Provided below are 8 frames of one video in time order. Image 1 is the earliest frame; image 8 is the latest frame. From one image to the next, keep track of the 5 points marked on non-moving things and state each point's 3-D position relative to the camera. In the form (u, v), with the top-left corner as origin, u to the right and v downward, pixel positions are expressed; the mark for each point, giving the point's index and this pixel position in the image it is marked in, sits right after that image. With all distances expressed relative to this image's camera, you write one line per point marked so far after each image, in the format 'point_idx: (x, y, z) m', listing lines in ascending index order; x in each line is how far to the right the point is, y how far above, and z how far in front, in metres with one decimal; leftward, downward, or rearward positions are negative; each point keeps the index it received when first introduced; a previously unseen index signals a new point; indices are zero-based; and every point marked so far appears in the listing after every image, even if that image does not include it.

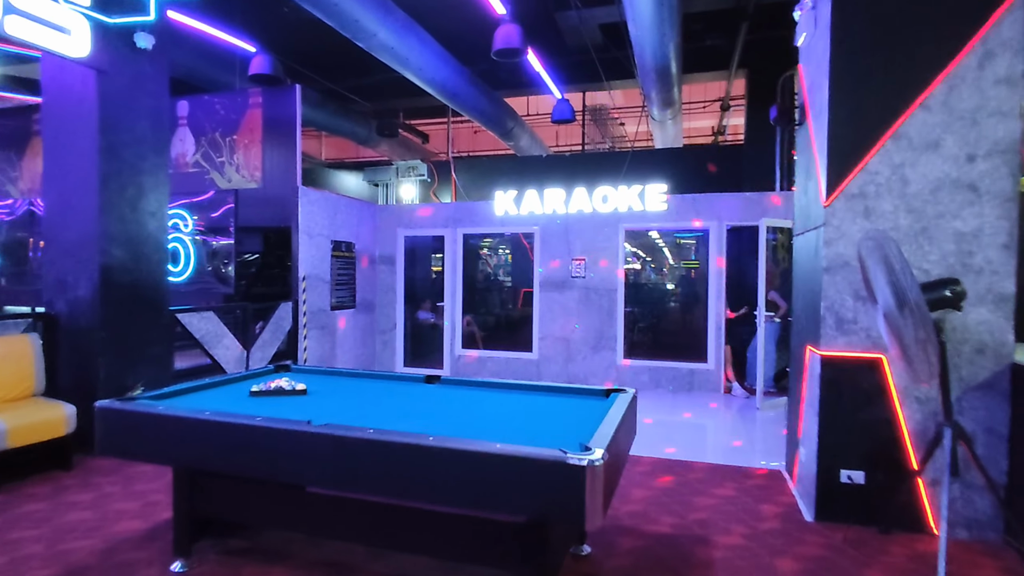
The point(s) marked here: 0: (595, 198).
0: (+1.1, +1.2, +7.9) m
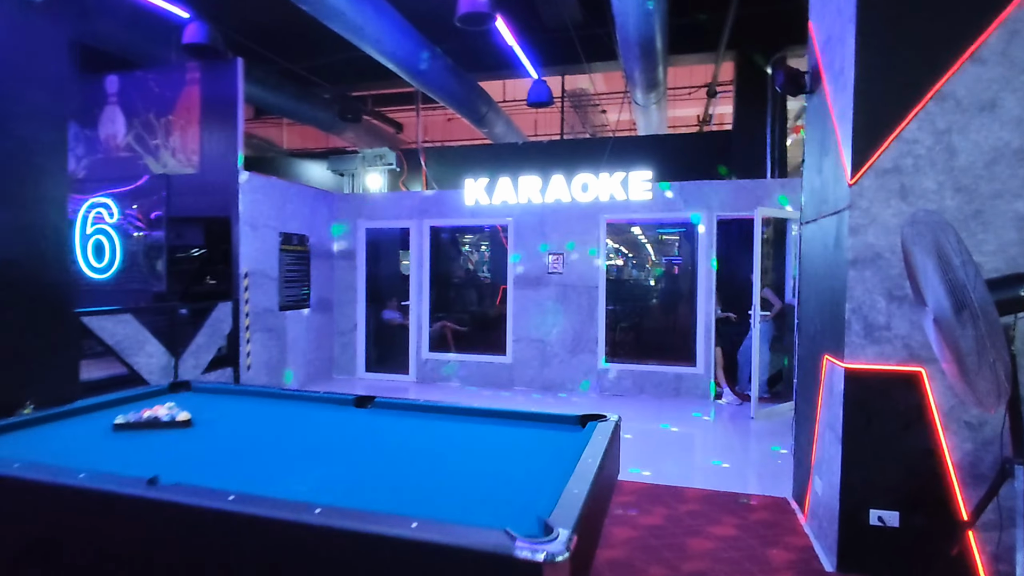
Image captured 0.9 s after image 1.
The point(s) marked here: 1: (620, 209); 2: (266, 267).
0: (+0.8, +1.3, +7.2) m
1: (+1.3, +1.0, +7.2) m
2: (-2.9, +0.3, +6.8) m
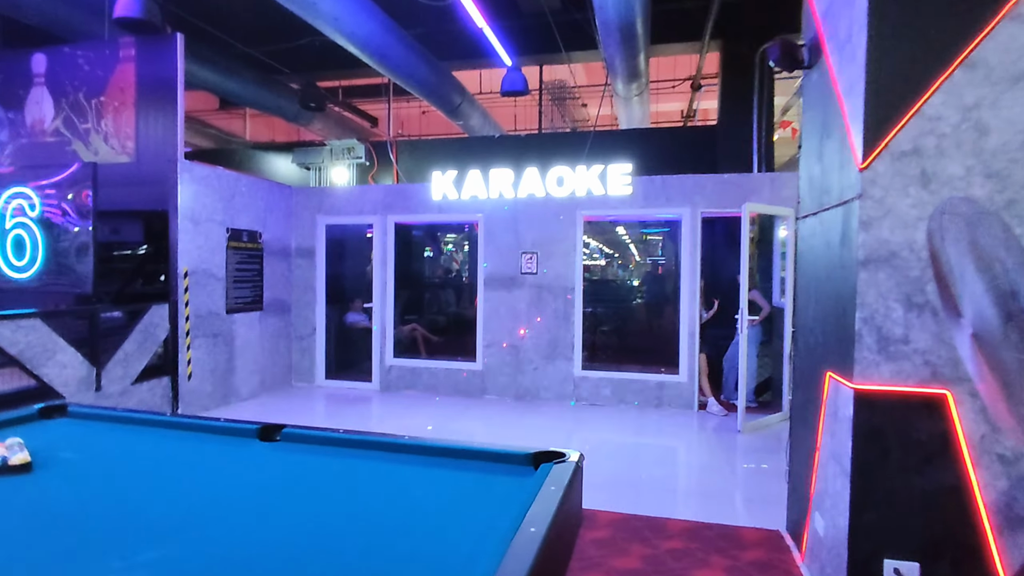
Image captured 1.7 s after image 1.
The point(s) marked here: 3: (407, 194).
0: (+0.4, +1.2, +6.7) m
1: (+1.0, +1.0, +6.7) m
2: (-3.2, +0.2, +6.2) m
3: (-1.3, +1.2, +7.2) m
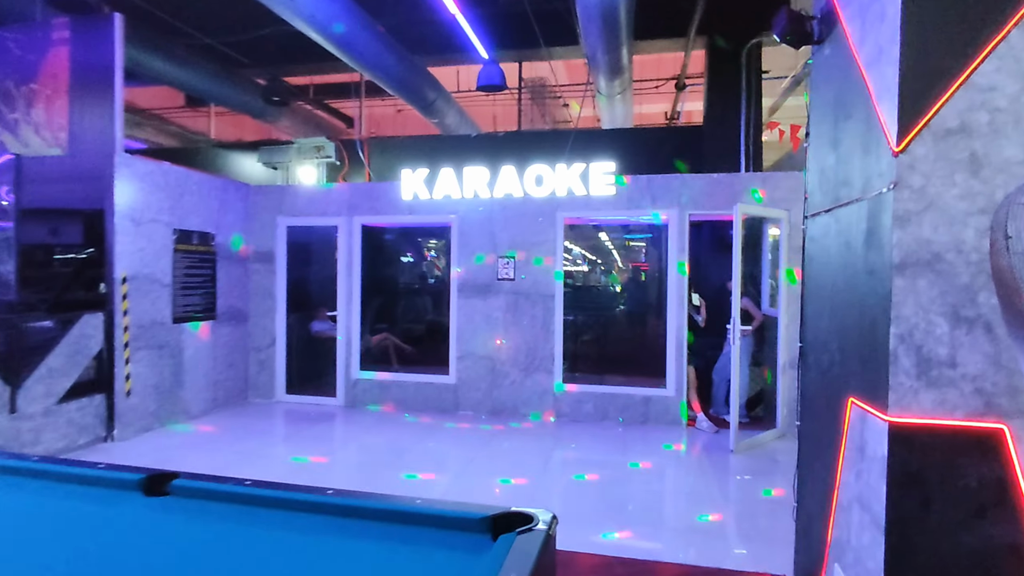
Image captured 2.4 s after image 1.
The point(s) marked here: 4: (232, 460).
0: (+0.2, +1.2, +6.2) m
1: (+0.7, +0.9, +6.2) m
2: (-3.5, +0.2, +5.6) m
3: (-1.6, +1.1, +6.7) m
4: (-2.6, -1.6, +5.3) m
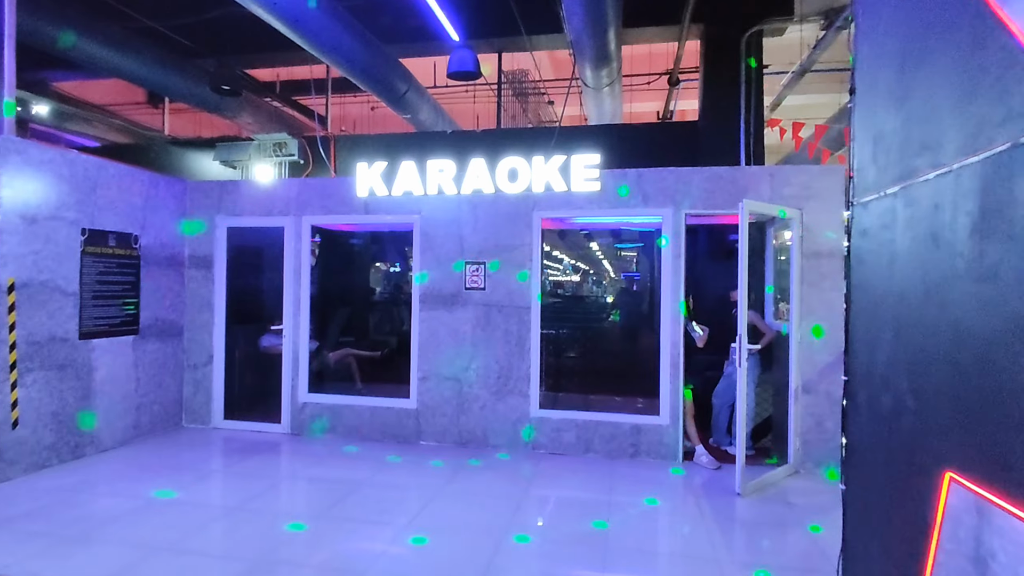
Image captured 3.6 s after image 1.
0: (-0.1, +1.1, +5.4) m
1: (+0.4, +0.8, +5.4) m
2: (-3.7, +0.1, +4.7) m
3: (-1.9, +1.0, +5.9) m
4: (-2.8, -1.6, +4.4) m
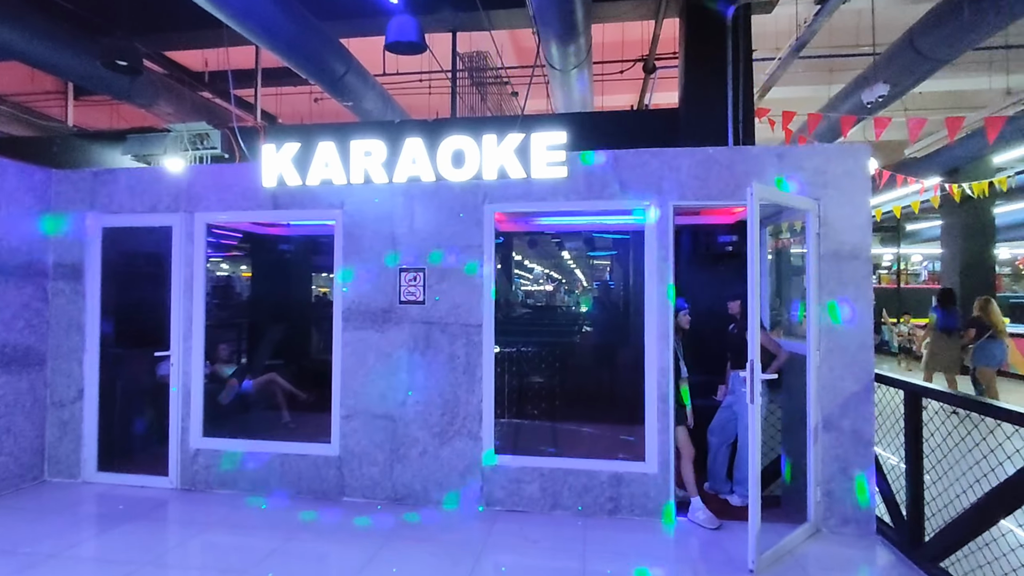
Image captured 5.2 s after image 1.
0: (-0.5, +1.0, +4.3) m
1: (0.0, +0.7, +4.3) m
2: (-4.1, 0.0, +3.5) m
3: (-2.3, +0.9, +4.7) m
4: (-3.2, -1.7, +3.1) m
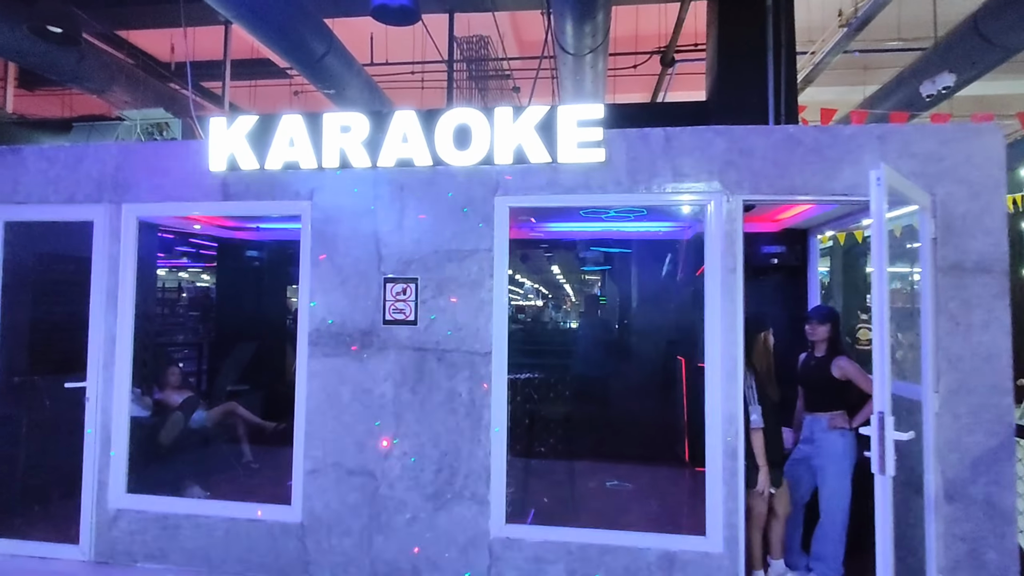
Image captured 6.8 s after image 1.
0: (-0.4, +0.9, +3.3) m
1: (+0.1, +0.6, +3.4) m
2: (-4.0, 0.0, +2.4) m
3: (-2.2, +0.8, +3.7) m
4: (-3.0, -1.8, +2.0) m
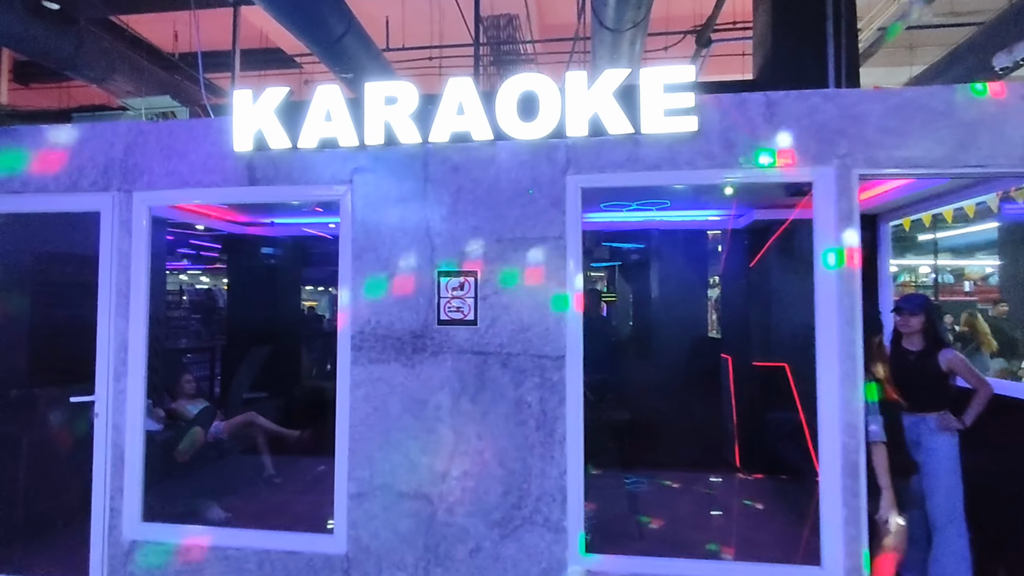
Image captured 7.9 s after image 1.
0: (-0.1, +0.9, +2.9) m
1: (+0.5, +0.6, +2.9) m
2: (-3.6, -0.1, +1.9) m
3: (-1.8, +0.8, +3.2) m
4: (-2.6, -1.8, +1.6) m
